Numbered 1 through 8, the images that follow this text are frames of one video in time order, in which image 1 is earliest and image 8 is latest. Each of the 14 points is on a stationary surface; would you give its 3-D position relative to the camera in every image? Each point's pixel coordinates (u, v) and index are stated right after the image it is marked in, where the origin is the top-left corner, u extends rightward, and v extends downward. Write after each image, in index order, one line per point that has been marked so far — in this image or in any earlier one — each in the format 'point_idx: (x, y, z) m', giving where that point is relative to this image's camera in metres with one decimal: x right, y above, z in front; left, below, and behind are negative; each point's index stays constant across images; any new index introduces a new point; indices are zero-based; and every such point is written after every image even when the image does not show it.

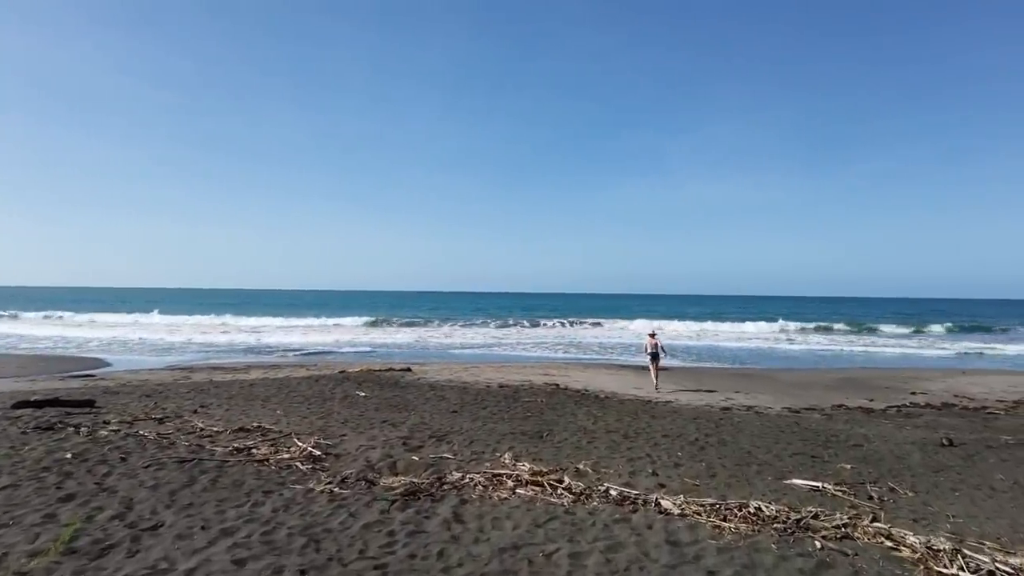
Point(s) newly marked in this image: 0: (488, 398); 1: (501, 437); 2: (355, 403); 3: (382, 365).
0: (-0.6, -2.4, +11.4) m
1: (-0.2, -2.2, +7.9) m
2: (-3.1, -2.3, +10.7) m
3: (-4.4, -2.6, +18.0) m
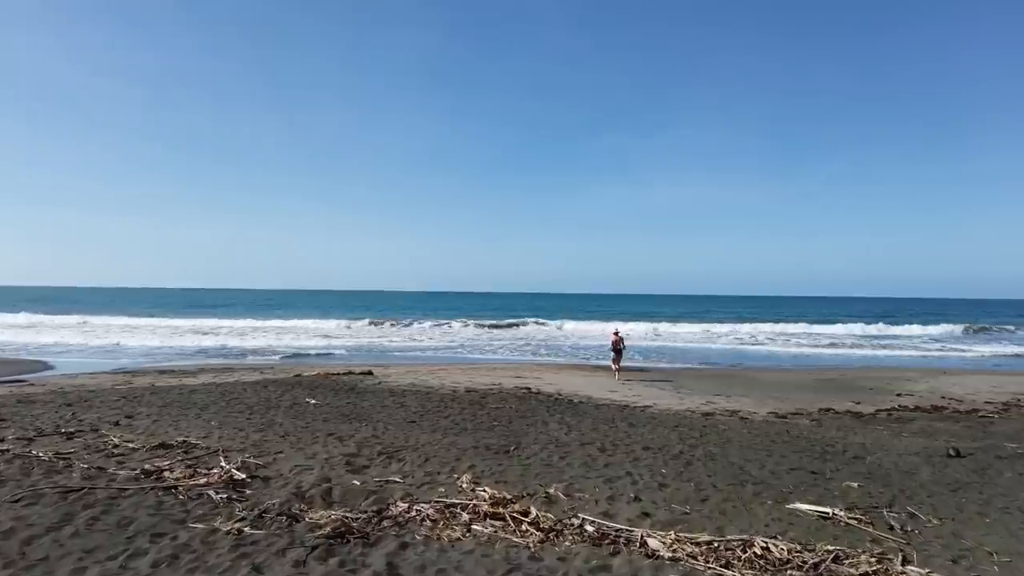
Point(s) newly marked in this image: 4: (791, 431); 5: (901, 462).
0: (-1.2, -2.3, +10.4) m
1: (-0.6, -2.1, +6.9) m
2: (-3.8, -2.2, +9.6) m
3: (-5.3, -2.5, +16.8) m
4: (+4.6, -2.4, +9.0) m
5: (+4.8, -2.2, +6.7) m
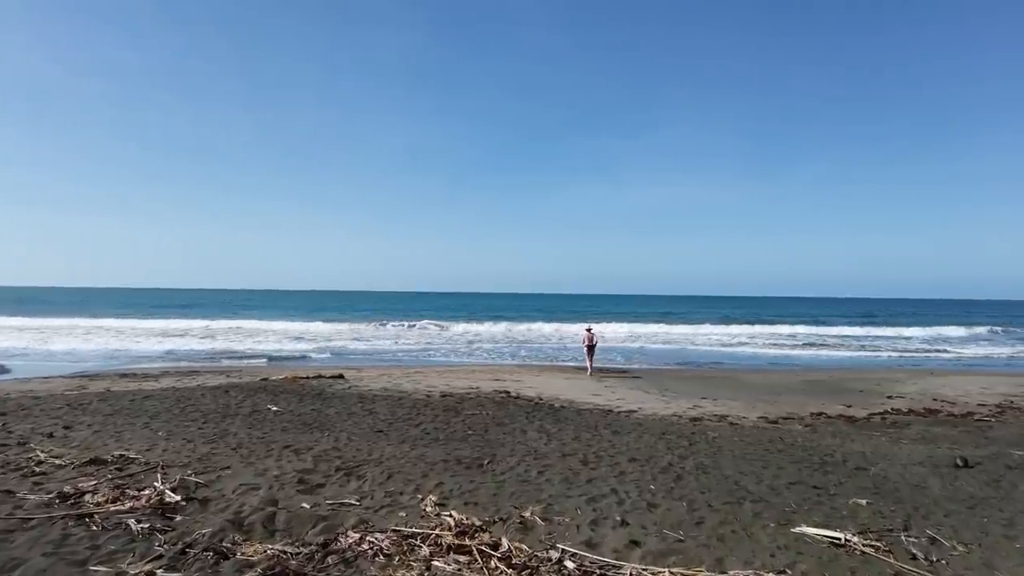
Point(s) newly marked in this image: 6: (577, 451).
0: (-1.6, -2.2, +9.8) m
1: (-1.0, -2.1, +6.2) m
2: (-4.1, -2.2, +8.9) m
3: (-5.9, -2.5, +16.0) m
4: (+4.3, -2.3, +8.5) m
5: (+4.5, -2.1, +6.2) m
6: (+0.8, -2.1, +7.1) m
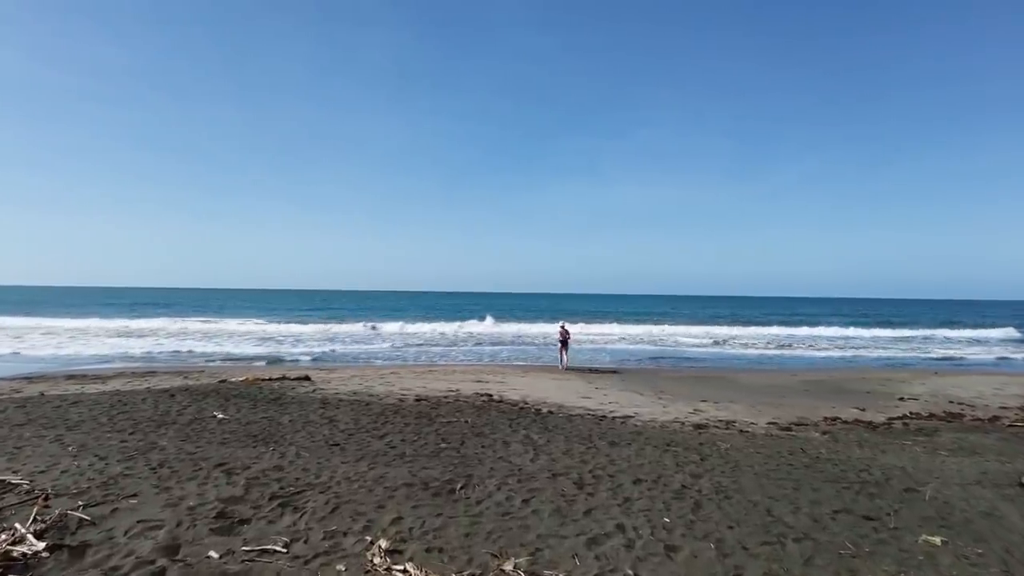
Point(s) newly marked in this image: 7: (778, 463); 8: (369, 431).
0: (-1.9, -2.1, +8.5) m
1: (-1.1, -1.9, +5.0) m
2: (-4.4, -2.0, +7.6) m
3: (-6.4, -2.3, +14.6) m
4: (+4.0, -2.2, +7.4) m
5: (+4.3, -2.0, +5.1) m
6: (+0.6, -2.0, +5.9) m
7: (+3.2, -2.1, +6.5) m
8: (-2.0, -2.0, +7.7) m
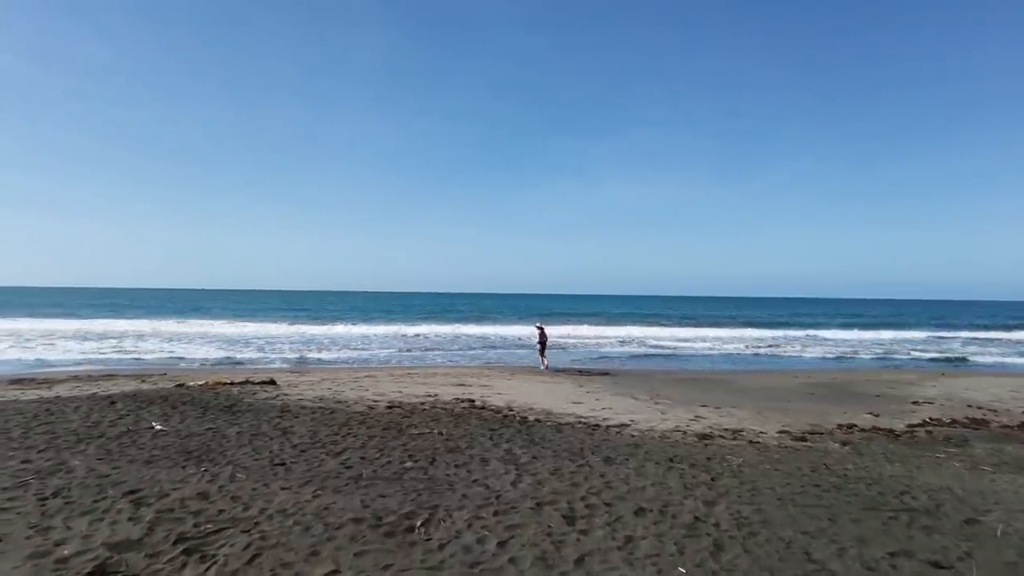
0: (-2.2, -2.0, +7.5) m
1: (-1.3, -1.8, +4.0) m
2: (-4.7, -1.9, +6.4) m
3: (-6.8, -2.2, +13.5) m
4: (+3.8, -2.1, +6.4) m
5: (+4.1, -1.9, +4.2) m
6: (+0.4, -1.9, +4.9) m
7: (+3.0, -2.0, +5.6) m
8: (-2.3, -1.9, +6.6) m
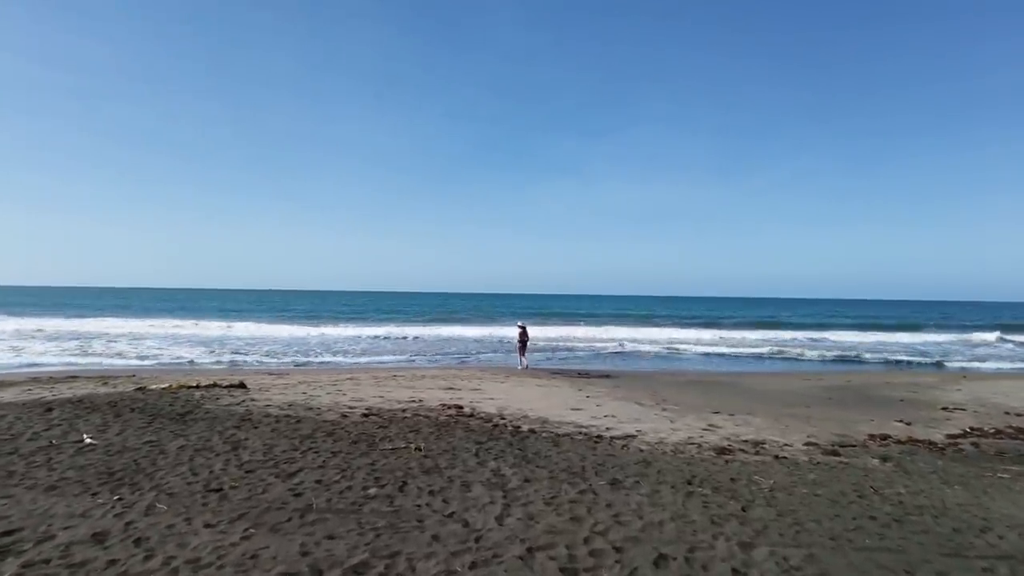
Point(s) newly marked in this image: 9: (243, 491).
0: (-2.3, -1.9, +6.4) m
1: (-1.5, -1.7, +2.9) m
2: (-4.8, -1.8, +5.4) m
3: (-6.9, -2.1, +12.4) m
4: (+3.6, -2.0, +5.4) m
5: (+4.0, -1.8, +3.1) m
6: (+0.3, -1.8, +3.8) m
7: (+2.9, -1.9, +4.5) m
8: (-2.4, -1.8, +5.6) m
9: (-2.4, -1.8, +4.8) m
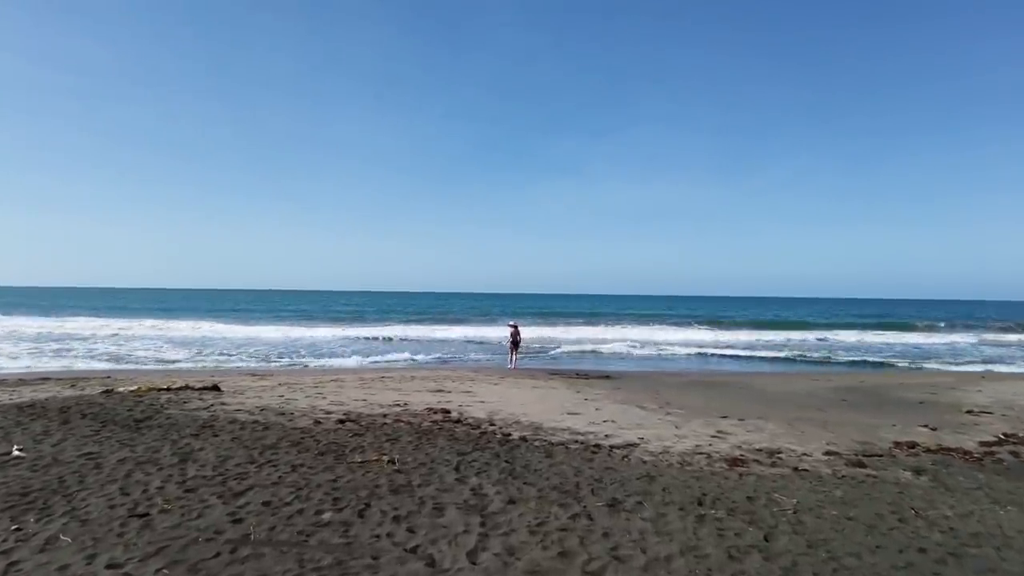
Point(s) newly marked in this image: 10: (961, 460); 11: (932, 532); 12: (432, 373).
0: (-2.4, -1.8, +5.7) m
1: (-1.6, -1.6, +2.2) m
2: (-4.9, -1.7, +4.7) m
3: (-7.1, -2.0, +11.7) m
4: (+3.5, -1.9, +4.7) m
5: (+3.9, -1.7, +2.4) m
6: (+0.1, -1.7, +3.1) m
7: (+2.7, -1.8, +3.8) m
8: (-2.6, -1.7, +4.8) m
9: (-2.5, -1.7, +4.0) m
10: (+5.3, -2.0, +6.4) m
11: (+3.2, -1.9, +4.1) m
12: (-2.0, -2.1, +13.6) m
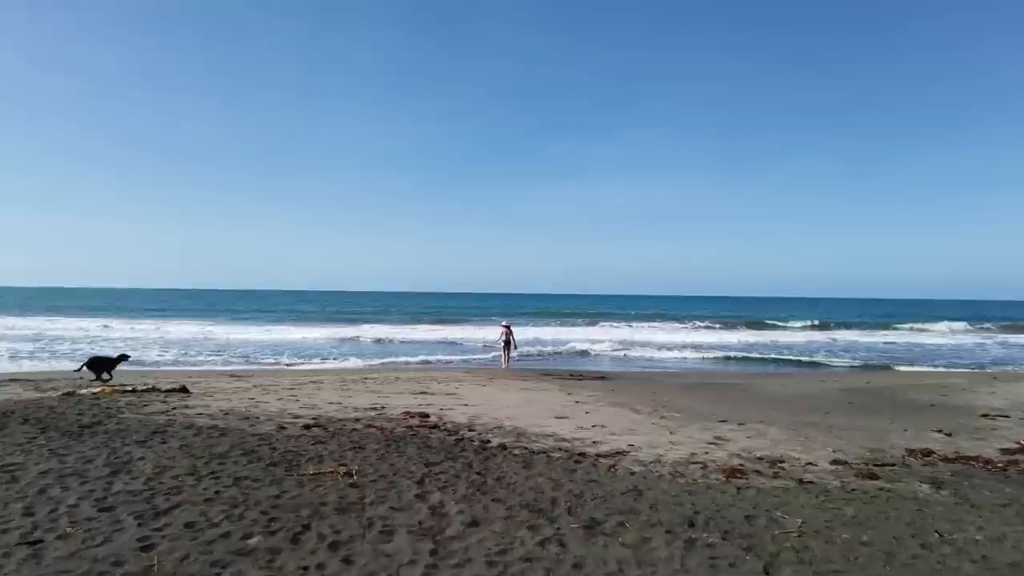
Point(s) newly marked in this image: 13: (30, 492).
0: (-2.7, -1.7, +5.1) m
1: (-1.9, -1.5, +1.6) m
2: (-5.2, -1.6, +4.1) m
3: (-7.3, -1.9, +11.1) m
4: (+3.2, -1.8, +4.1) m
5: (+3.6, -1.6, +1.8) m
6: (-0.1, -1.6, +2.5) m
7: (+2.5, -1.7, +3.2) m
8: (-2.8, -1.7, +4.2) m
9: (-2.8, -1.6, +3.5) m
10: (+5.1, -2.0, +5.8) m
11: (+2.9, -1.8, +3.5) m
12: (-2.3, -2.1, +13.0) m
13: (-3.9, -1.7, +4.4) m
